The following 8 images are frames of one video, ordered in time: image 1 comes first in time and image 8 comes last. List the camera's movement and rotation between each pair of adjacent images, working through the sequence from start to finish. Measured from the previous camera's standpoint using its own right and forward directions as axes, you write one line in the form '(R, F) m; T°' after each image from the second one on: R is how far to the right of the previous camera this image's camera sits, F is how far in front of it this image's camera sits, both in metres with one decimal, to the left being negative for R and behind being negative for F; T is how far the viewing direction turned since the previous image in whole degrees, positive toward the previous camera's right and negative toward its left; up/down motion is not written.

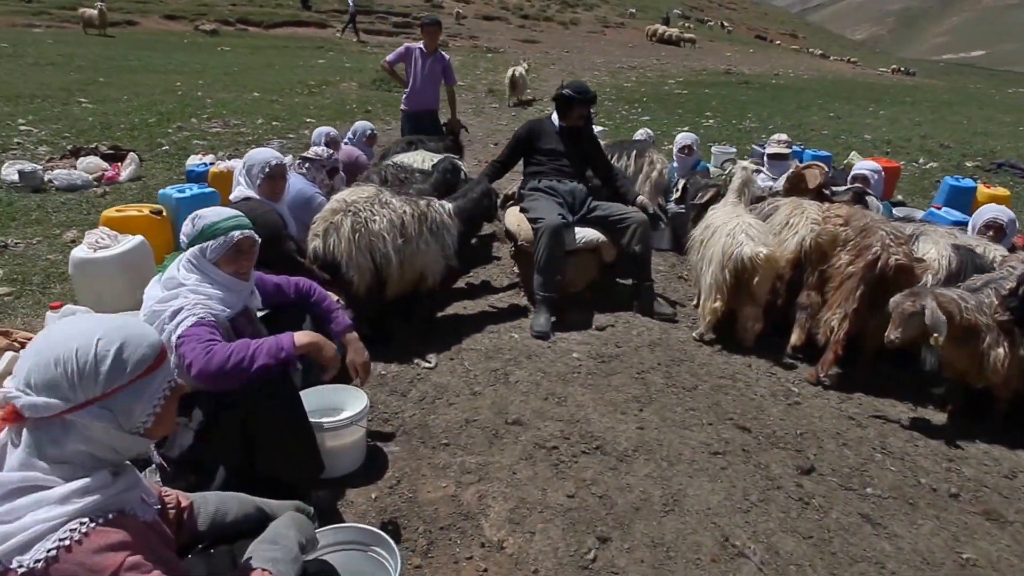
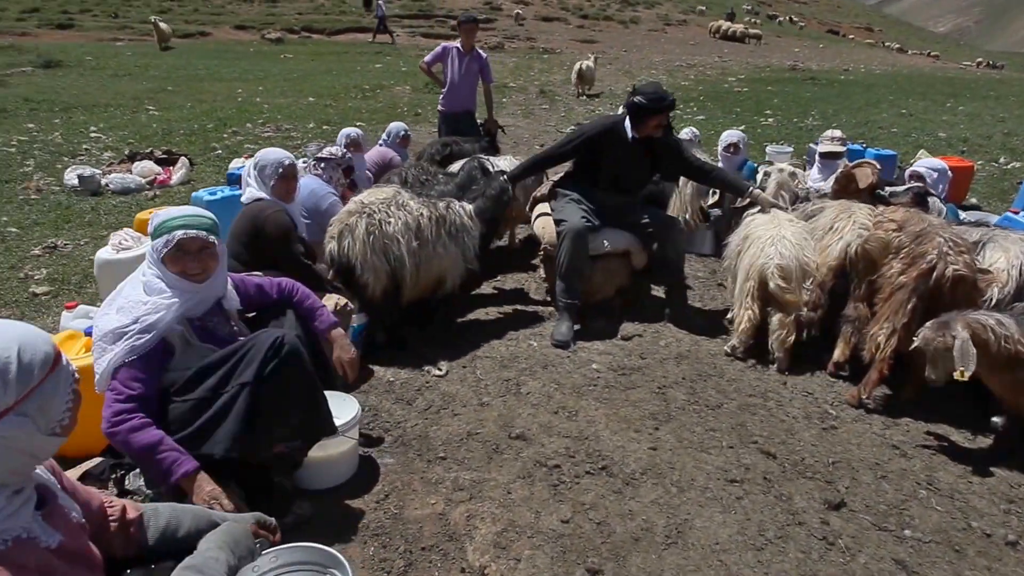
(+0.3, +0.2) m; -5°
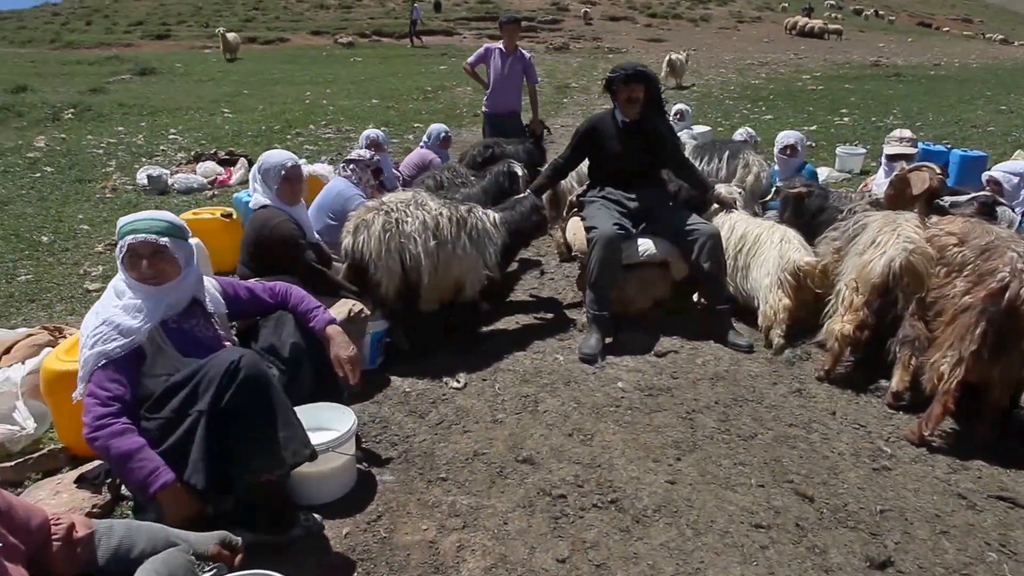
(+0.3, +0.3) m; -6°
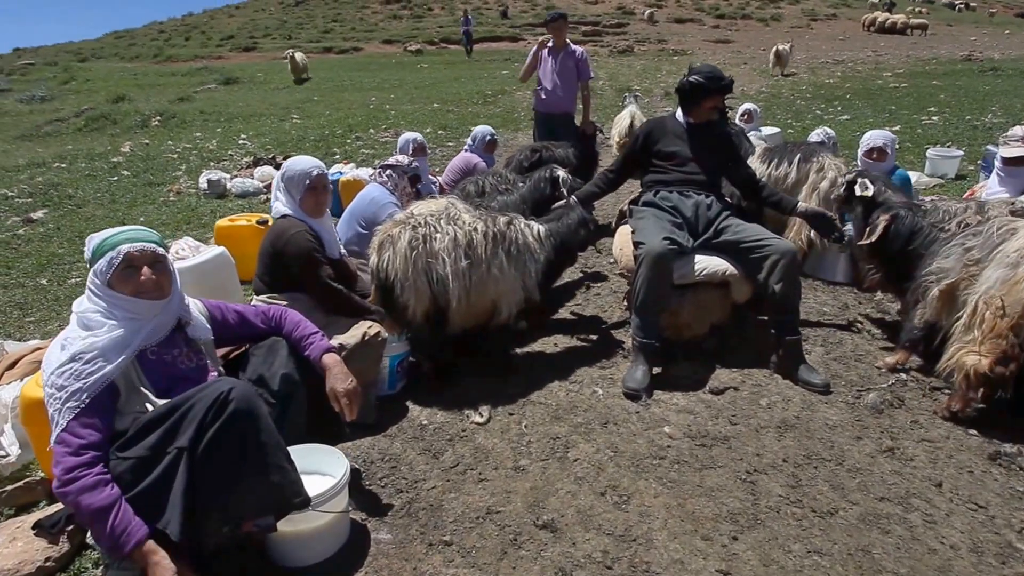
(+0.2, +0.6) m; -6°
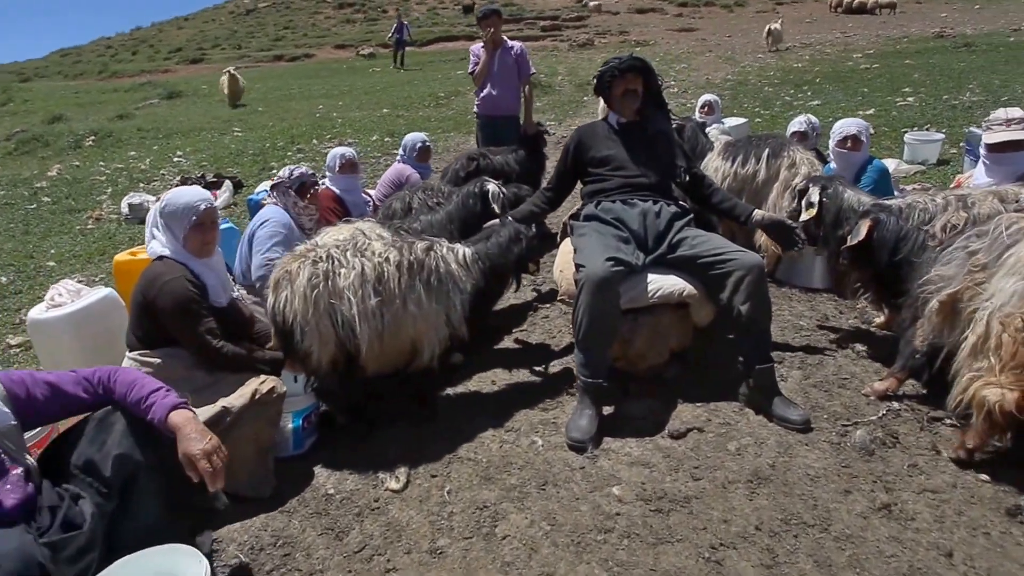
(+0.4, +0.7) m; +1°
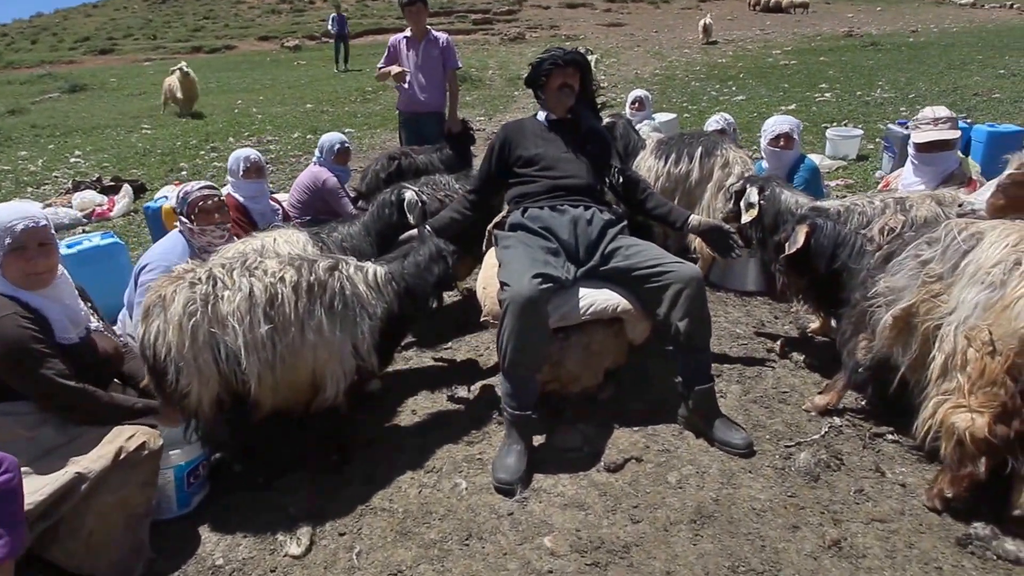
(+0.2, +0.4) m; +6°
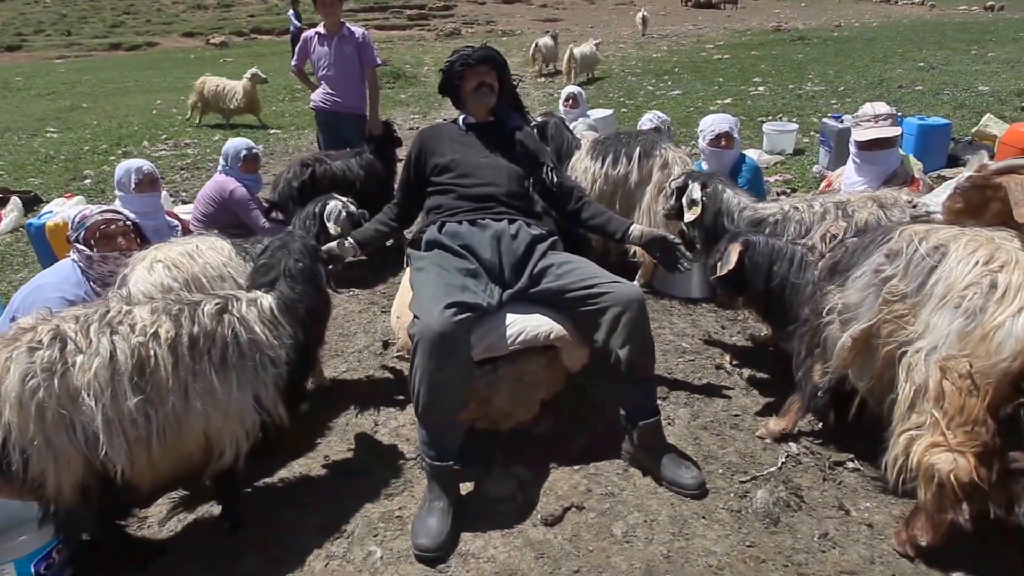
(+0.2, +0.5) m; +5°
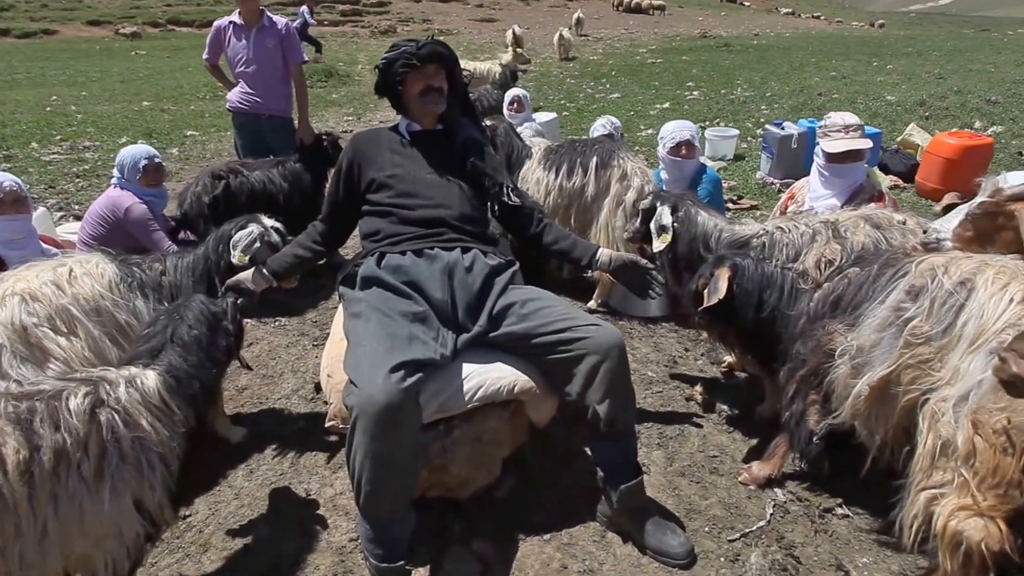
(-0.1, +0.5) m; +6°
